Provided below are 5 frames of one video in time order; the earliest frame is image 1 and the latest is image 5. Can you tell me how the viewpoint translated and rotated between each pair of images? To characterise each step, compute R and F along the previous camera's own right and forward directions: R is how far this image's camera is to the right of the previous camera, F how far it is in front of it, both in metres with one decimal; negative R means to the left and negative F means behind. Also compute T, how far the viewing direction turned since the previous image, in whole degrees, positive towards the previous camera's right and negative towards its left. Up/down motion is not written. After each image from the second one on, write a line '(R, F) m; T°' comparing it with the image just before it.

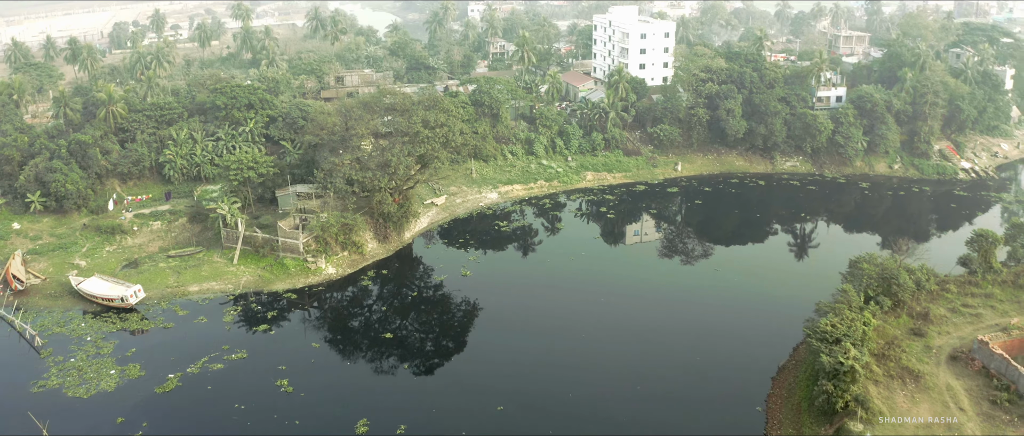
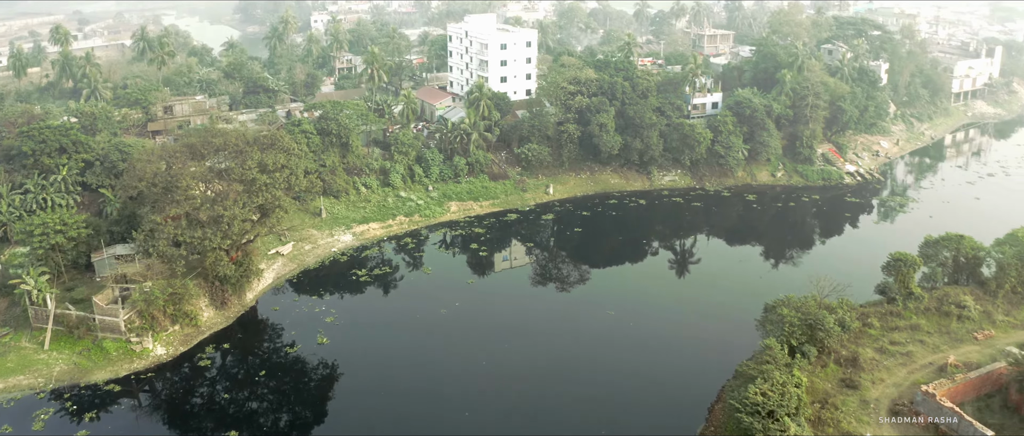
(0.0, +4.9) m; +6°
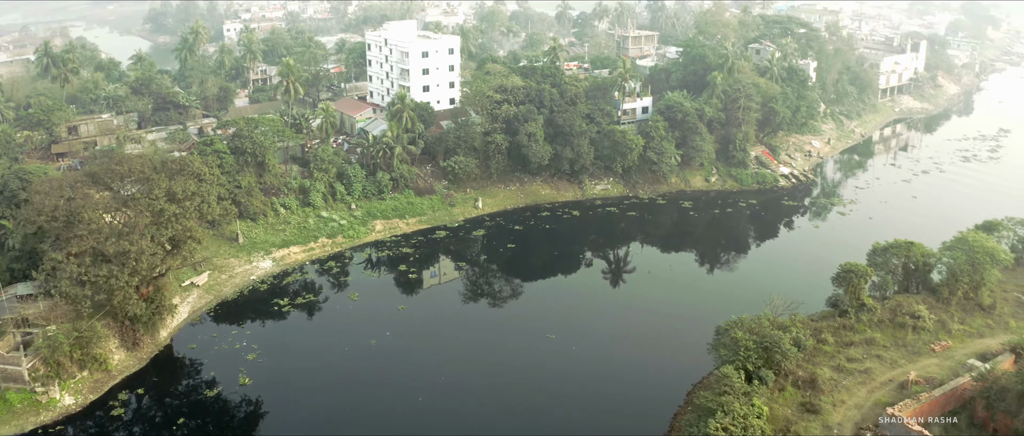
(-0.2, +1.9) m; +3°
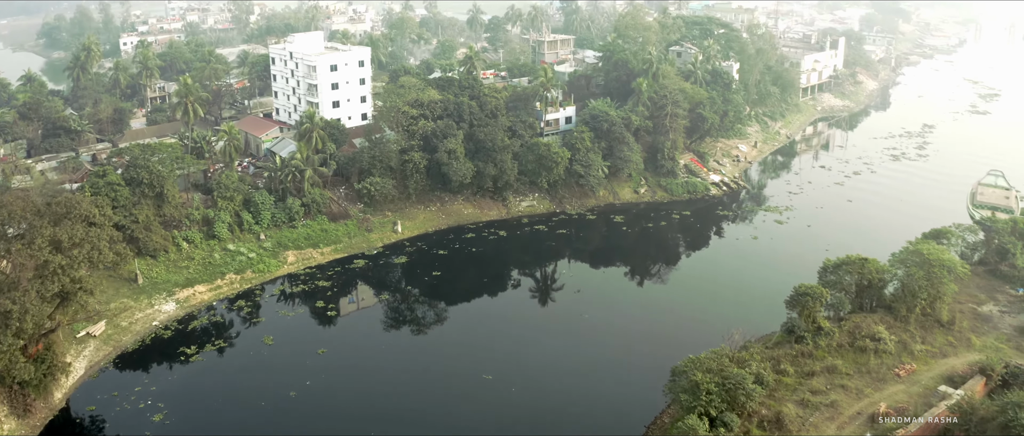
(-0.3, +2.7) m; +4°
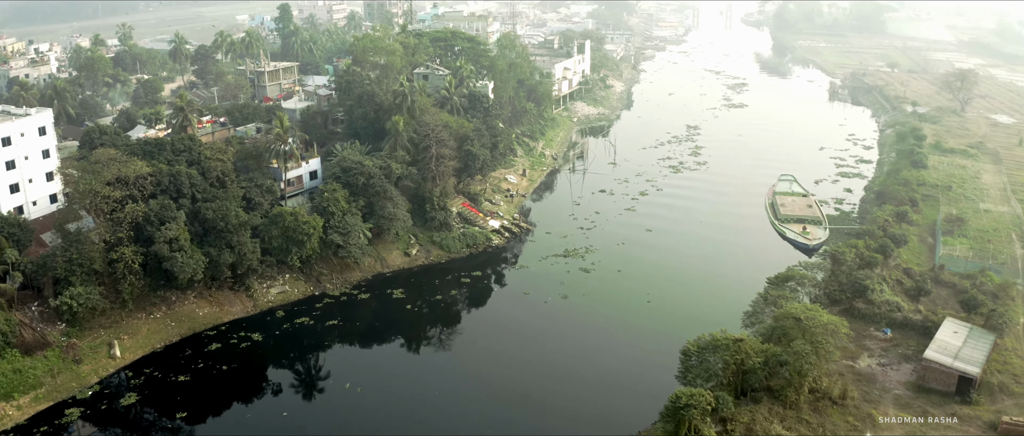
(-0.6, +8.0) m; +12°
